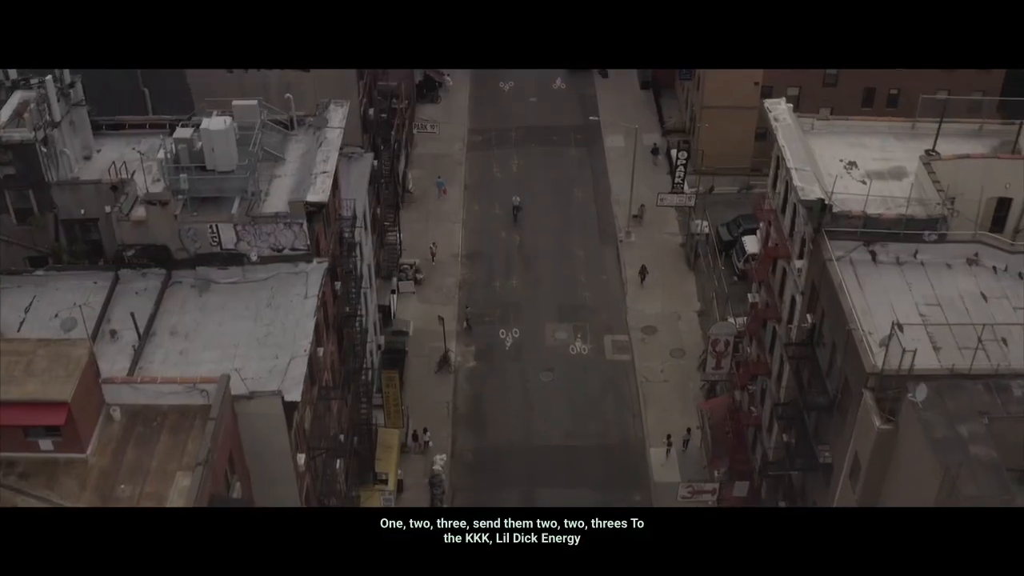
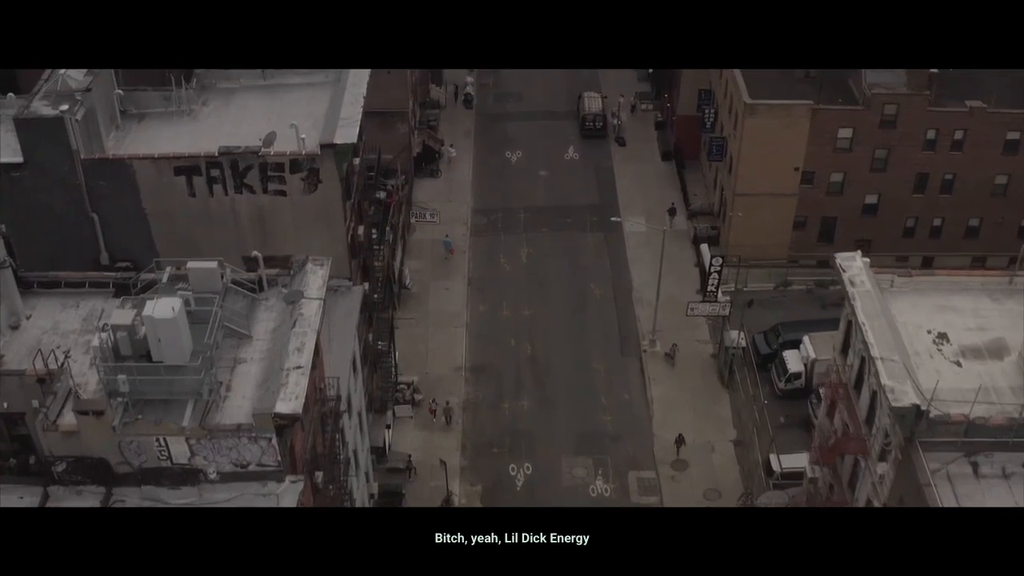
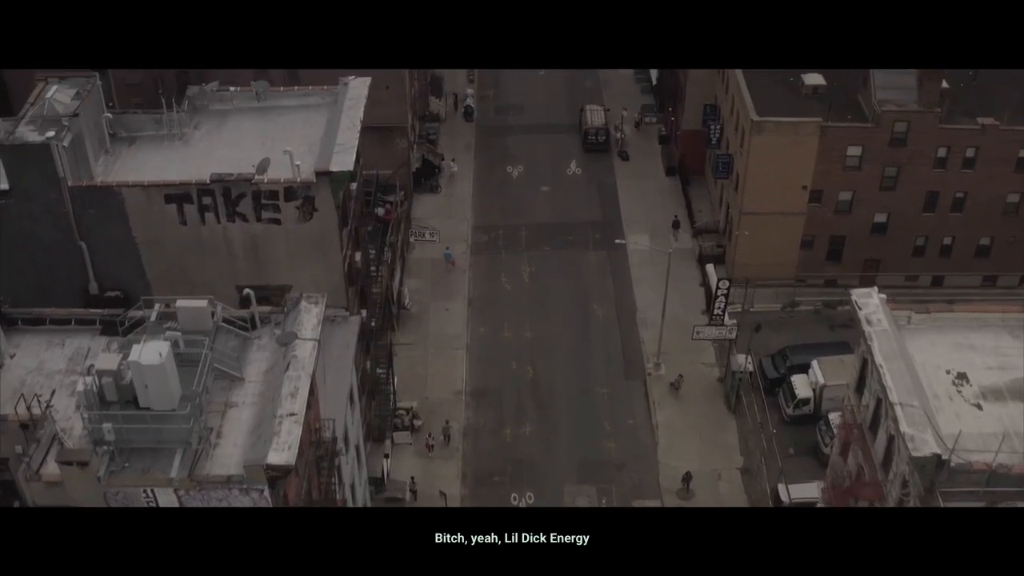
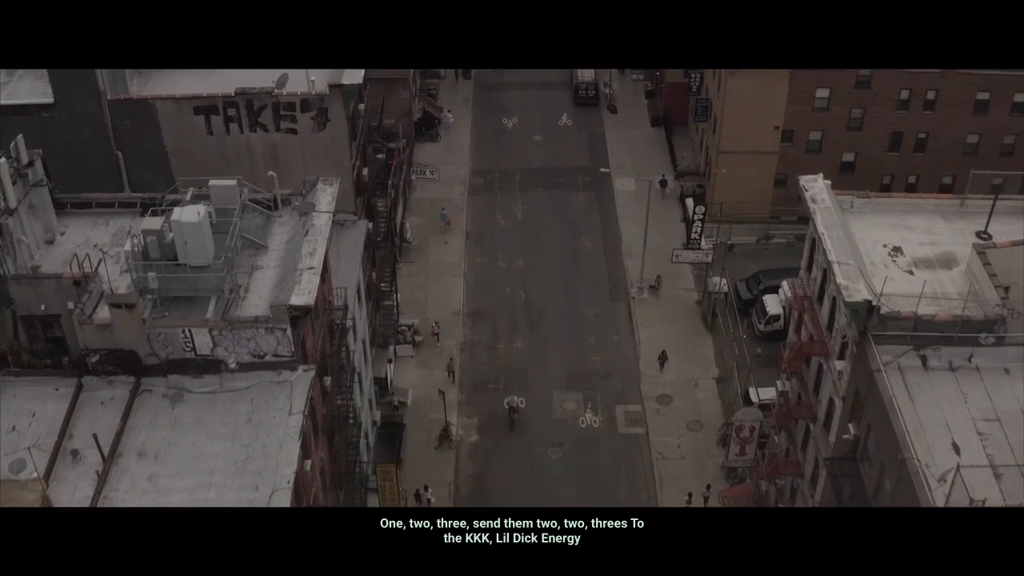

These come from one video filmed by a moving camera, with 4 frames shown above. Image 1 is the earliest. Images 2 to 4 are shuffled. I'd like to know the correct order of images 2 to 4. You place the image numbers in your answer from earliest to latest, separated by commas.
4, 2, 3
